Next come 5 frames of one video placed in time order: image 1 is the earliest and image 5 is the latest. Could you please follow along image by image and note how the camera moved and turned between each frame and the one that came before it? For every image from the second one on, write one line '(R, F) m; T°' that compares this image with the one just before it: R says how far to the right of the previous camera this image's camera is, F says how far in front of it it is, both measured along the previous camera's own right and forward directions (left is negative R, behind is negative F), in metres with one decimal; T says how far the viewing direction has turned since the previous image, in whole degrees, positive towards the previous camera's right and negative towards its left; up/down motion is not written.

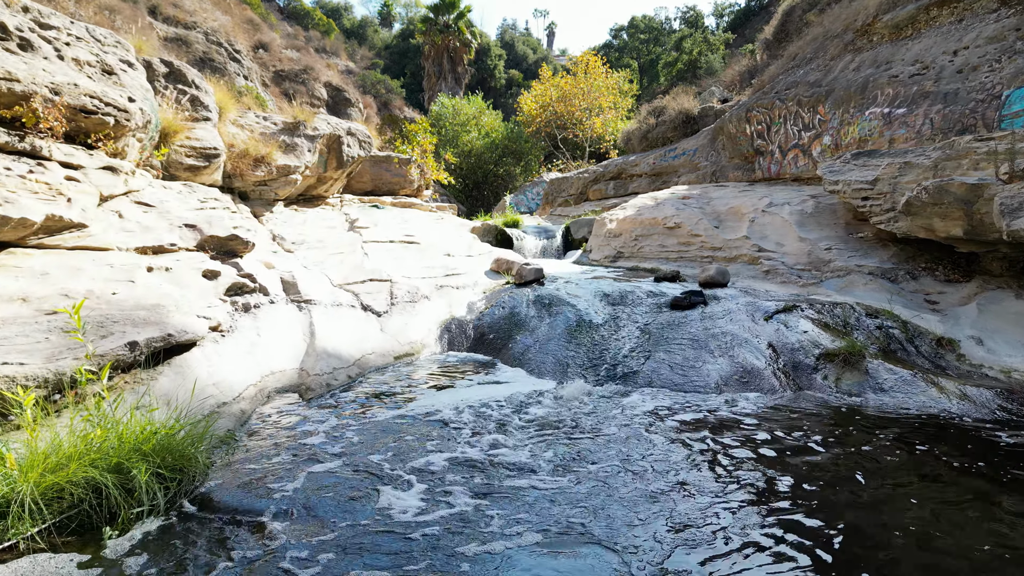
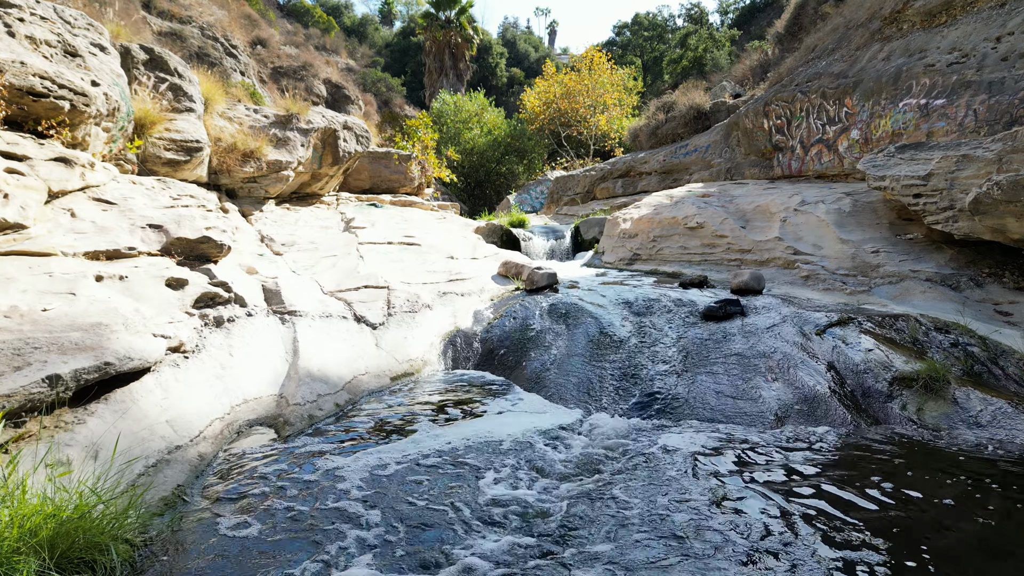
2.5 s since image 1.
(-0.1, +0.7) m; 0°
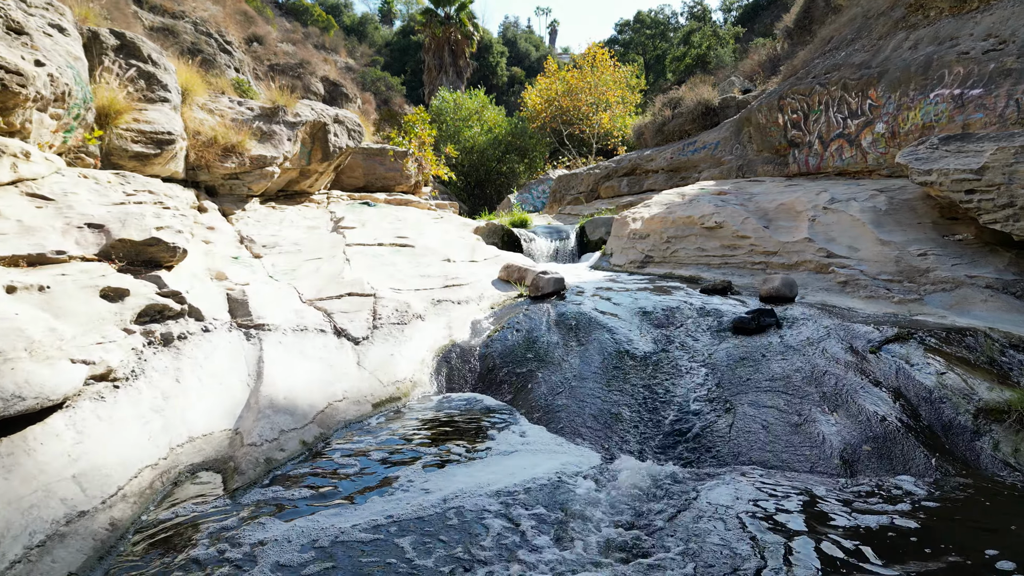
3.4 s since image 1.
(0.0, +0.7) m; 0°
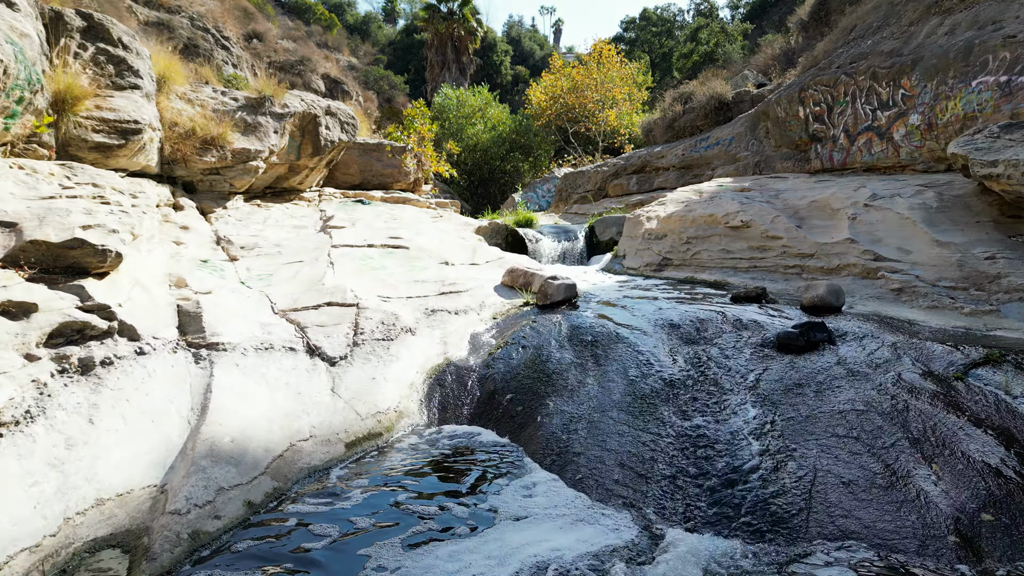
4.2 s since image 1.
(0.0, +0.8) m; 0°
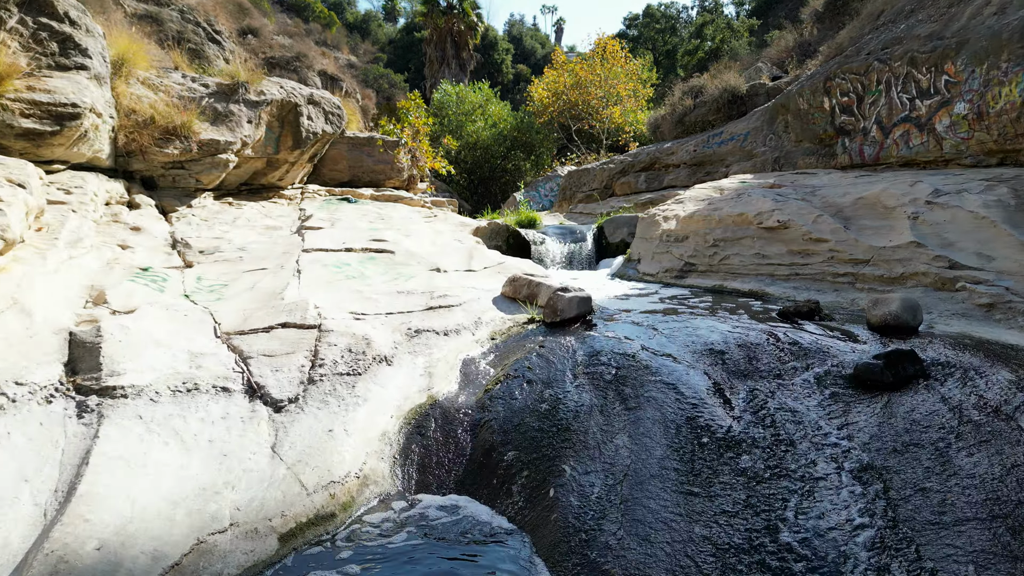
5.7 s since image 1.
(0.0, +1.0) m; 0°
